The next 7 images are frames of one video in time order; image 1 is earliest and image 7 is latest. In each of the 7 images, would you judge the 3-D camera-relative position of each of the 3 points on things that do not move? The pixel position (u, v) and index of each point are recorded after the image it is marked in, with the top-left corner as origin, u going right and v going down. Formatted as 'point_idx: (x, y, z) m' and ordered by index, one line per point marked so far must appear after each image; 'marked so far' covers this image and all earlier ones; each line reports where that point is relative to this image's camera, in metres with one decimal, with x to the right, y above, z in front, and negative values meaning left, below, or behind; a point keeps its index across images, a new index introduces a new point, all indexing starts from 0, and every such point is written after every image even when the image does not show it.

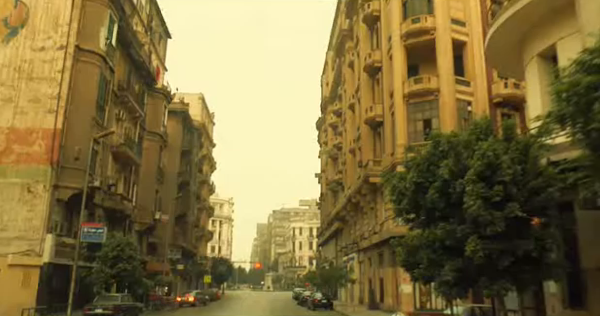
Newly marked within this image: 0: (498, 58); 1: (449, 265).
0: (+6.1, +3.0, +16.8) m
1: (+3.2, -2.3, +11.7) m
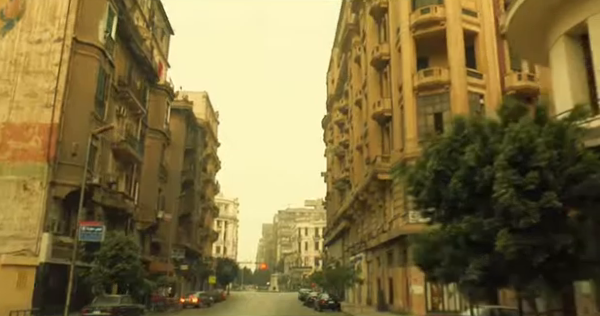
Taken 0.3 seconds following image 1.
0: (+6.3, +3.3, +15.6) m
1: (+3.4, -2.0, +10.5) m
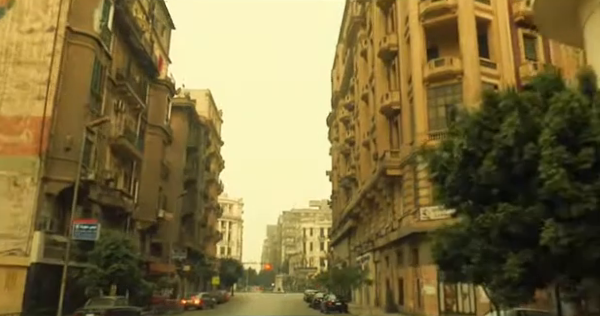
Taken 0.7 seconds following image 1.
0: (+6.4, +3.7, +14.0) m
1: (+3.5, -1.7, +9.0) m
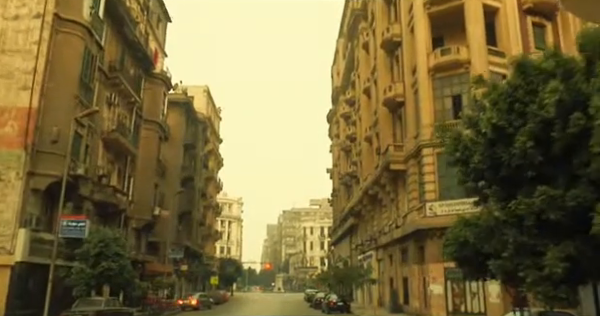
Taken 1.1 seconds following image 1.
0: (+6.4, +4.0, +12.6) m
1: (+3.6, -1.3, +7.6) m
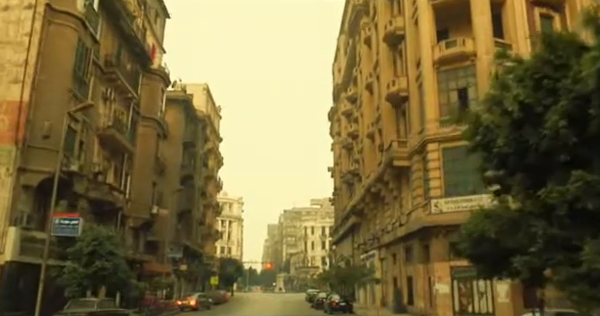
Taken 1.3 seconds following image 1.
0: (+6.5, +4.3, +11.7) m
1: (+3.6, -1.1, +6.7) m
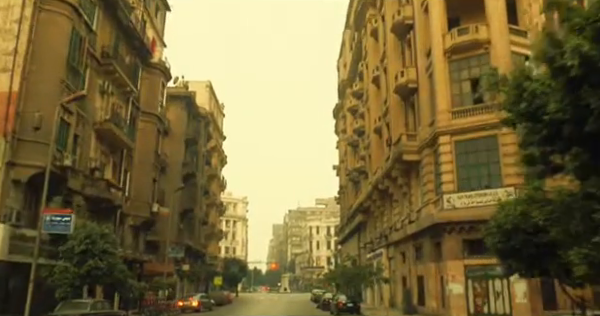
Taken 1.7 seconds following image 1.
0: (+6.5, +4.6, +10.3) m
1: (+3.7, -0.7, +5.3) m
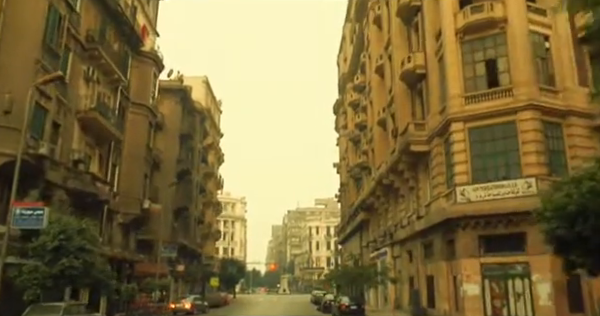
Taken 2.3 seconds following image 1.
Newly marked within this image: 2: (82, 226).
0: (+6.6, +5.2, +8.0) m
1: (+3.7, -0.2, +3.0) m
2: (-8.0, -2.5, +19.9) m
